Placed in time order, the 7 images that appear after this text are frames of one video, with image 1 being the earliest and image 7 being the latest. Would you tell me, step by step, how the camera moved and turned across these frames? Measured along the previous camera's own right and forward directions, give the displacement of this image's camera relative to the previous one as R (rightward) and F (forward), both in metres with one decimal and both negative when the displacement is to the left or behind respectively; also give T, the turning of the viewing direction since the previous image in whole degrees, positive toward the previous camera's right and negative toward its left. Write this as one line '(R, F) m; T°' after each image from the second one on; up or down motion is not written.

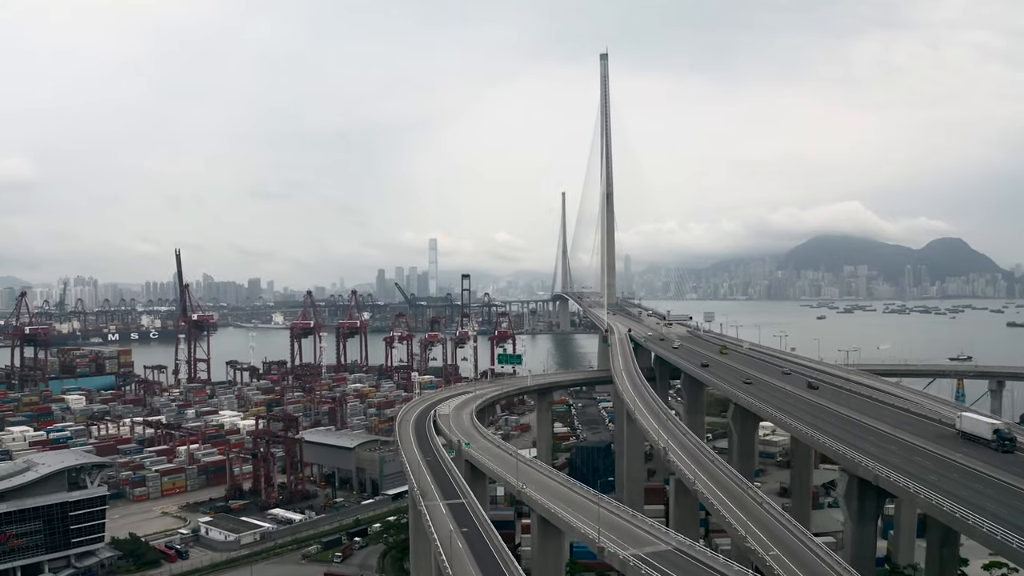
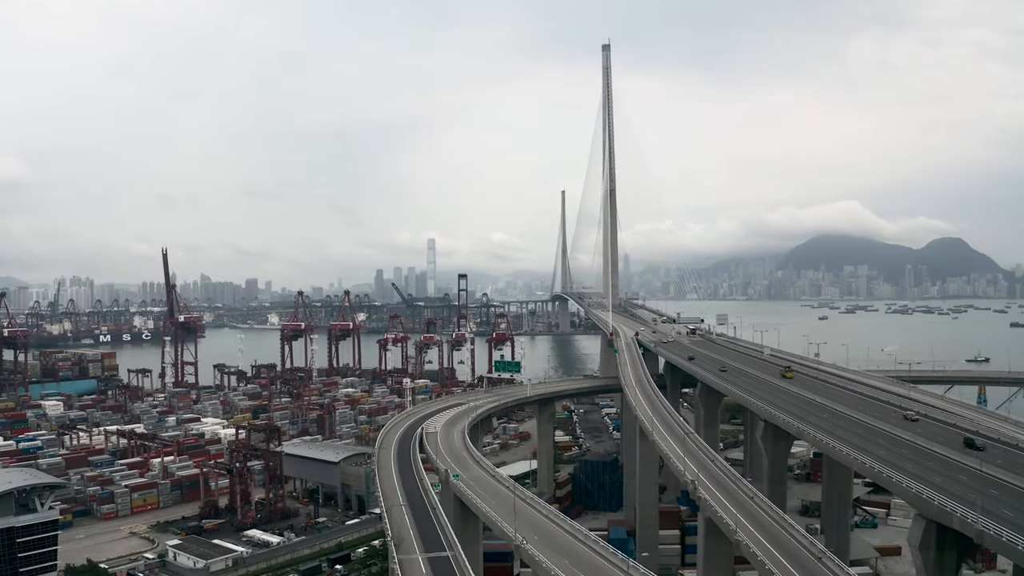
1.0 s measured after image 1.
(0.0, +2.7) m; 0°
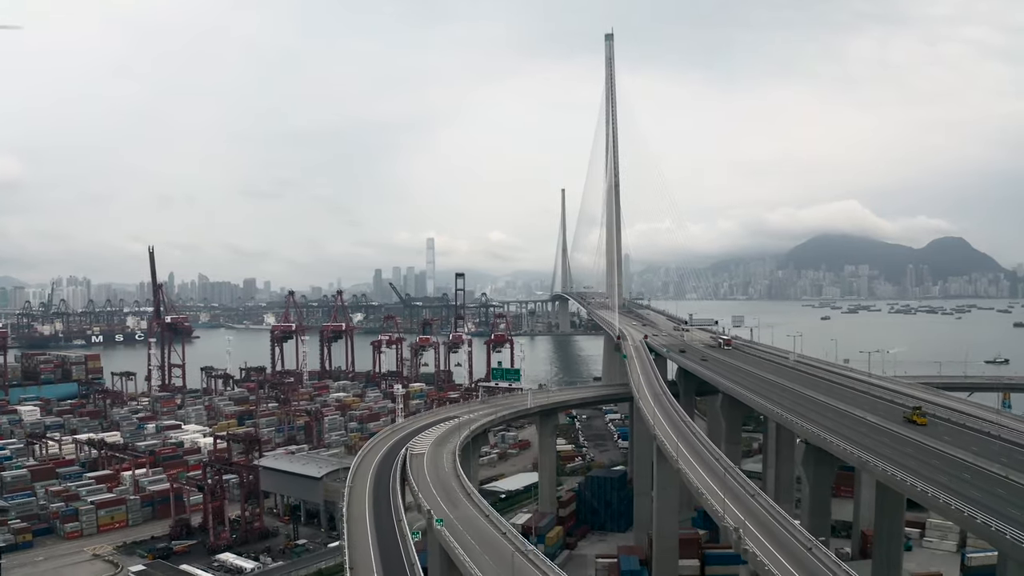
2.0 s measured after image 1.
(0.0, +2.7) m; 0°
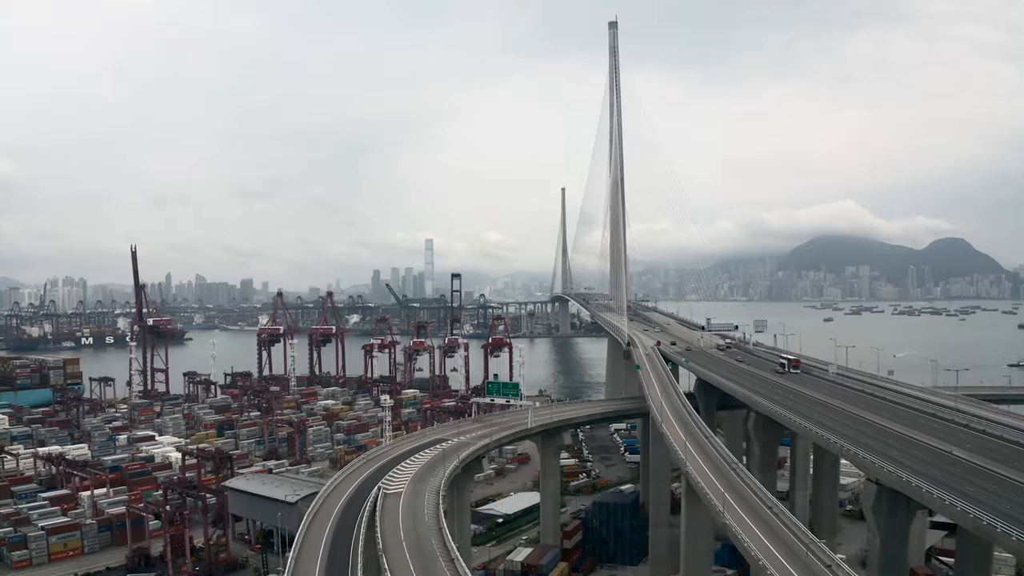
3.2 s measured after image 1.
(0.0, +3.2) m; 0°
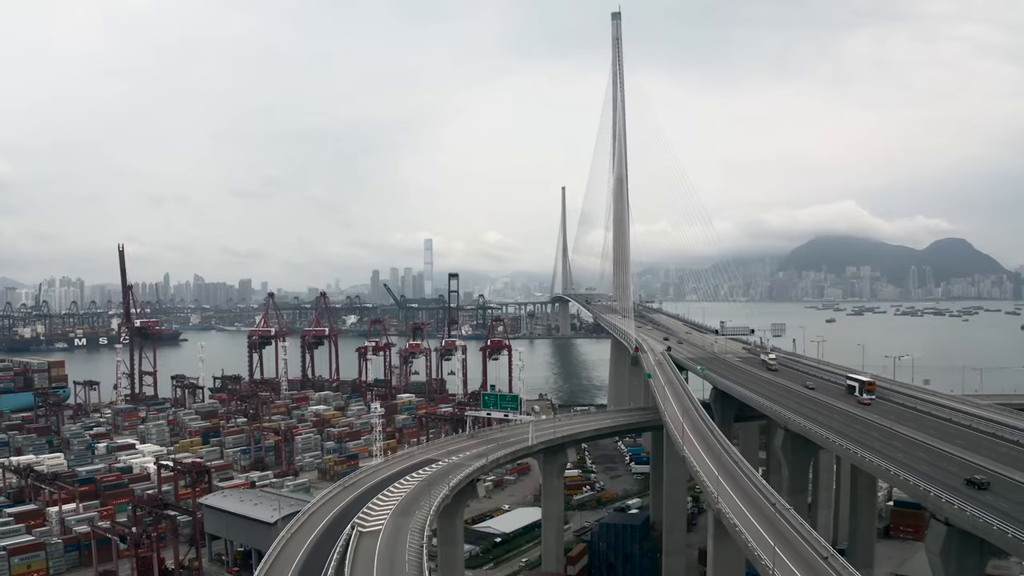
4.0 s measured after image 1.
(0.0, +2.2) m; 0°
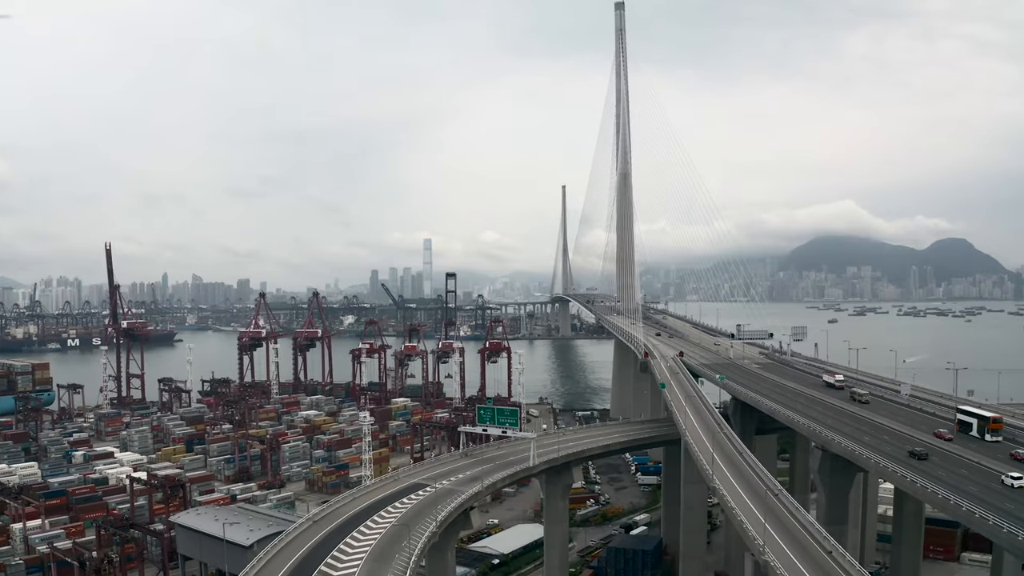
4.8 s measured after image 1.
(0.0, +2.1) m; 0°
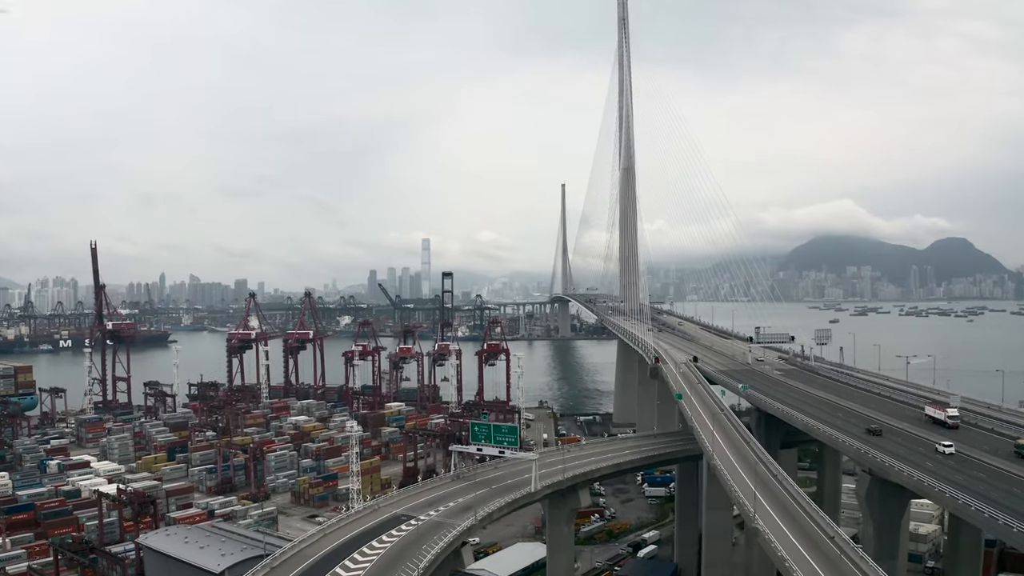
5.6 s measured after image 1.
(0.0, +2.1) m; 0°
